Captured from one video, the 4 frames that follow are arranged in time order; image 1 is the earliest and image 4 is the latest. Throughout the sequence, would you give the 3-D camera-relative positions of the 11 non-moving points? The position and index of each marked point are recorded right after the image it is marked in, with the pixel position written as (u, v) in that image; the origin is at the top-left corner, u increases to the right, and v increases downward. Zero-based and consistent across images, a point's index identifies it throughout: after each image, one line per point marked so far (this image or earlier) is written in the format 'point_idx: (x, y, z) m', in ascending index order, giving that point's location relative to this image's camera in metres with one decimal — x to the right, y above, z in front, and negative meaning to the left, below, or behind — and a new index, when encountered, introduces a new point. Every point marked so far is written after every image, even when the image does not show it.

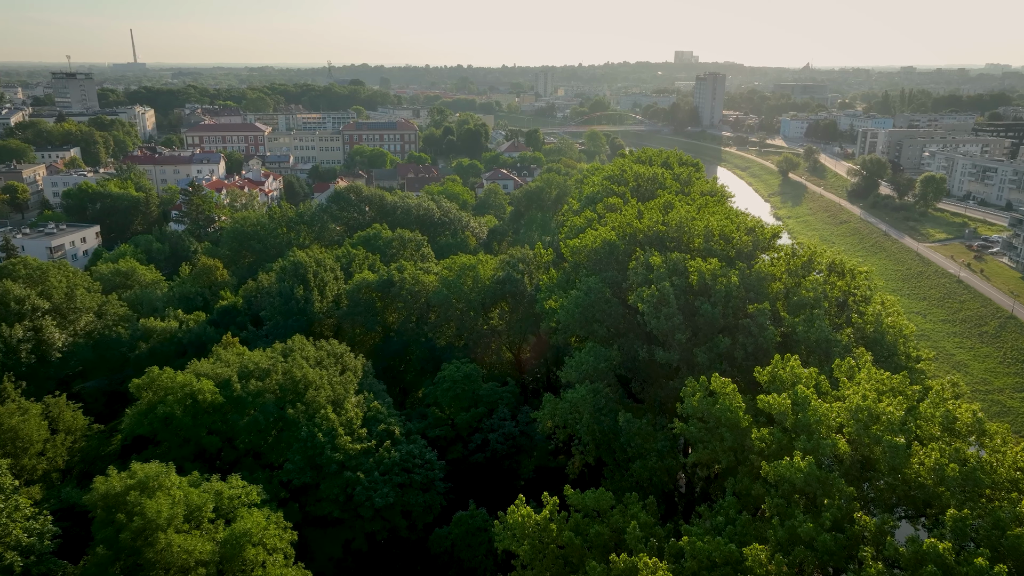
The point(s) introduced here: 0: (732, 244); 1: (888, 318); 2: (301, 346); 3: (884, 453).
0: (+5.5, +1.1, +16.1) m
1: (+7.7, -0.6, +13.3) m
2: (-5.9, -1.6, +18.1) m
3: (+4.8, -2.2, +8.4) m
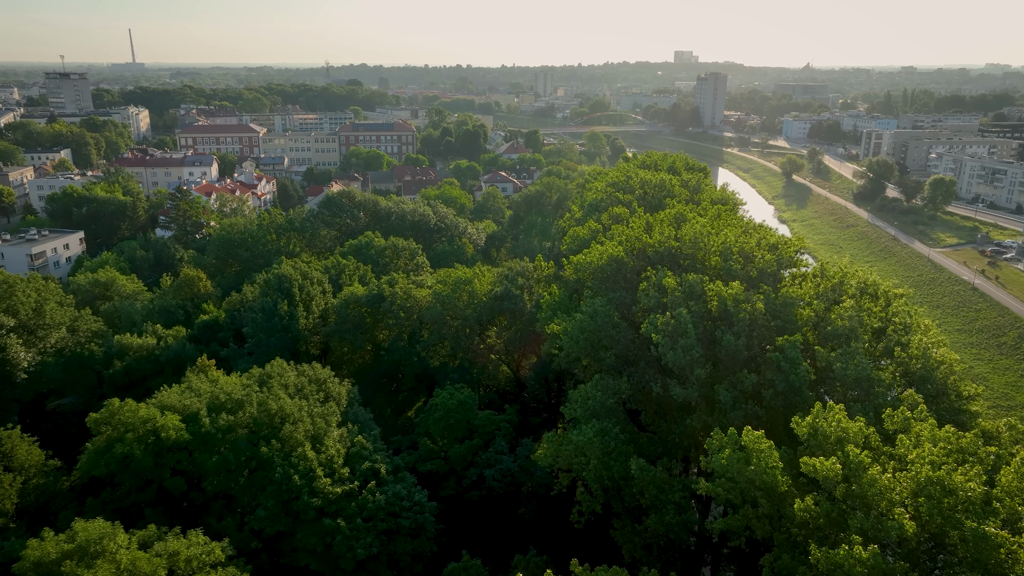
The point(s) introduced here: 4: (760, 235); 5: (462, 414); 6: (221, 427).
0: (+5.5, +0.6, +14.6) m
1: (+7.7, -1.1, +11.8) m
2: (-5.9, -2.1, +16.6) m
3: (+4.8, -2.7, +6.9) m
4: (+6.3, +1.3, +16.4) m
5: (-1.3, -3.2, +16.6) m
6: (-6.3, -3.0, +14.1) m
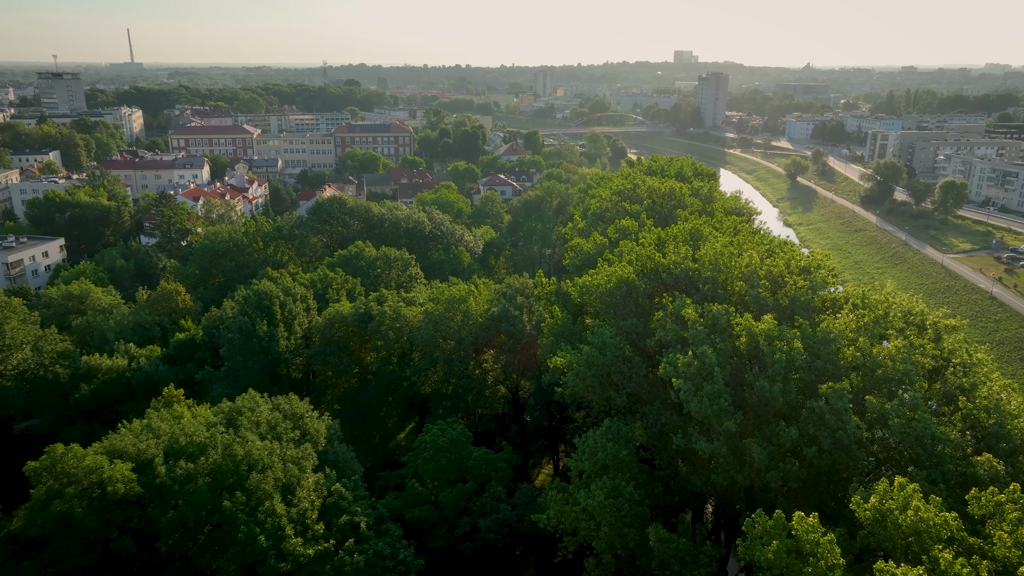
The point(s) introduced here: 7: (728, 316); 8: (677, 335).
0: (+5.4, 0.0, +12.9) m
1: (+7.6, -1.7, +10.0) m
2: (-6.0, -2.7, +14.9) m
3: (+4.8, -3.3, +5.2) m
4: (+6.2, +0.8, +14.7) m
5: (-1.3, -3.8, +14.9) m
6: (-6.4, -3.6, +12.3) m
7: (+3.9, -0.5, +11.7) m
8: (+3.0, -0.9, +11.9) m
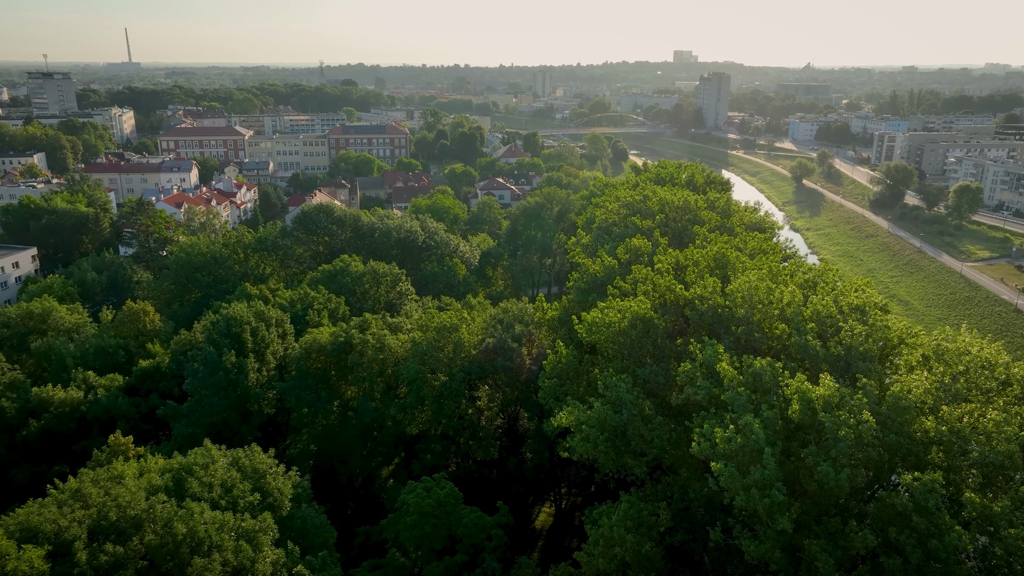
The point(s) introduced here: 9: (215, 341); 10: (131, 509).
0: (+5.3, -0.7, +10.7) m
1: (+7.6, -2.5, +7.9) m
2: (-6.0, -3.5, +12.7) m
3: (+4.7, -4.0, +3.0) m
4: (+6.2, 0.0, +12.5) m
5: (-1.4, -4.5, +12.7) m
6: (-6.4, -4.3, +10.2) m
7: (+3.9, -1.2, +9.6) m
8: (+3.0, -1.6, +9.7) m
9: (-8.7, -1.5, +19.2) m
10: (-6.5, -3.8, +11.0) m
